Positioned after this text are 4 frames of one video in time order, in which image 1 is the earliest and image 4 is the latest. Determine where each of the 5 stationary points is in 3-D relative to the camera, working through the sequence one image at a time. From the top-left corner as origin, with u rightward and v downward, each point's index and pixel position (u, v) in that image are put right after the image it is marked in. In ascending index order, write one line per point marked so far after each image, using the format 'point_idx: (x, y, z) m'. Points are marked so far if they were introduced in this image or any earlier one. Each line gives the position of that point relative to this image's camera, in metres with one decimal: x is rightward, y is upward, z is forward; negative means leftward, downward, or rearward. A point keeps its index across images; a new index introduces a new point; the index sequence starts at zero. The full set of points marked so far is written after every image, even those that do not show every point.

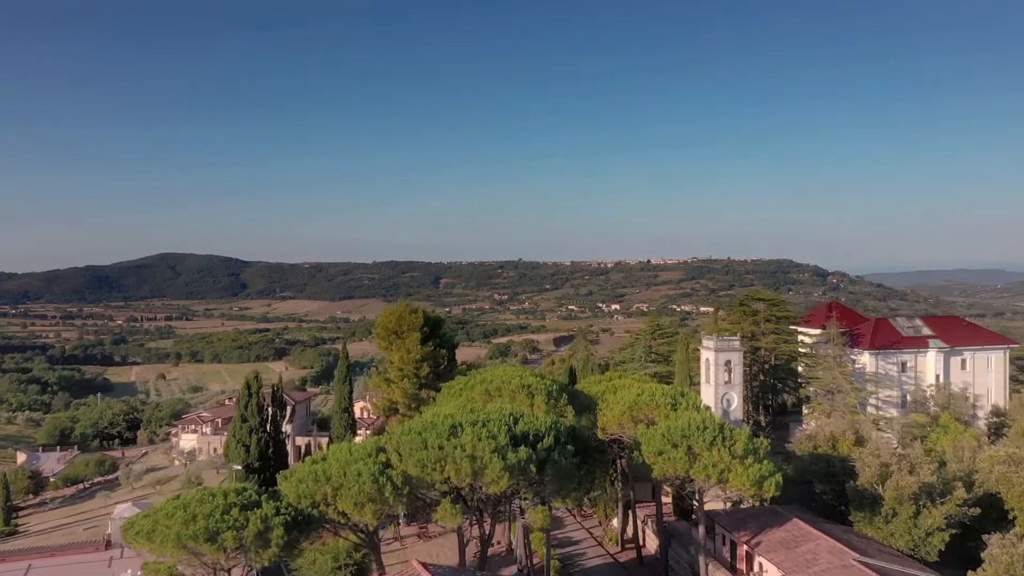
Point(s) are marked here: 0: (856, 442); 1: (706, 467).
0: (+10.2, -4.6, +18.5) m
1: (+4.4, -4.1, +14.1) m
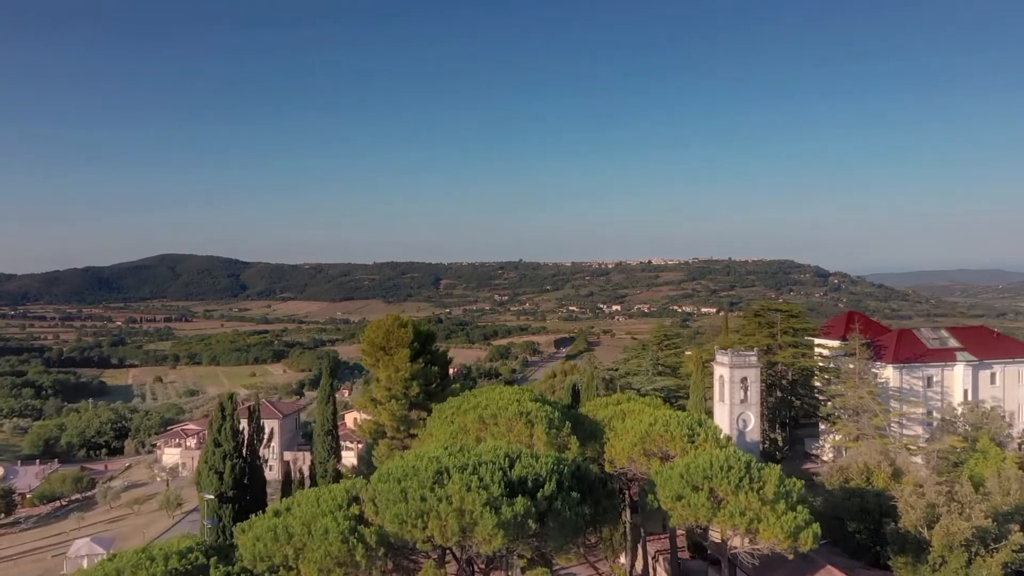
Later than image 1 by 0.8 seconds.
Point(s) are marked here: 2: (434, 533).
0: (+10.1, -5.0, +16.6) m
1: (+4.3, -4.5, +12.2) m
2: (-1.3, -4.1, +10.5) m
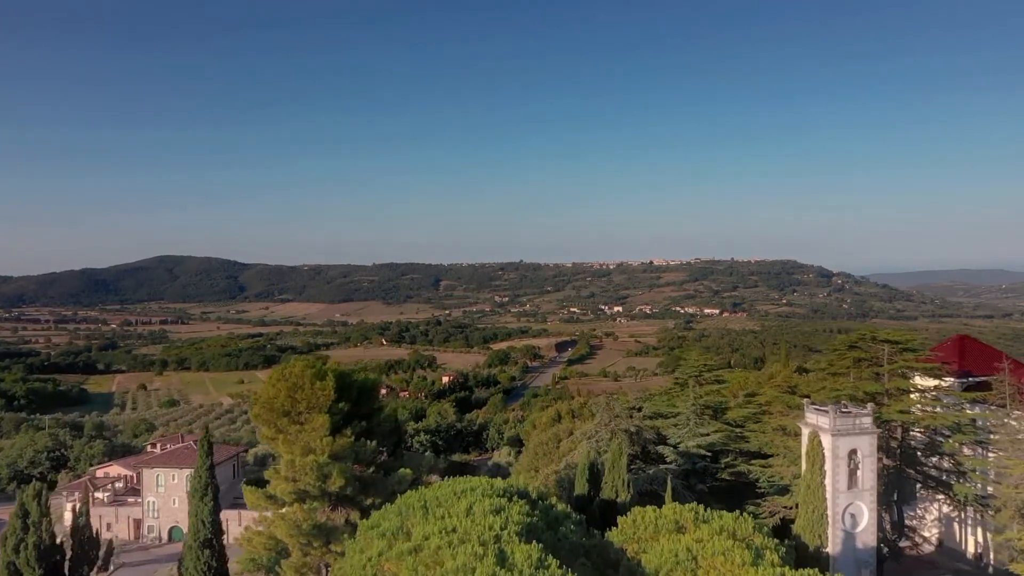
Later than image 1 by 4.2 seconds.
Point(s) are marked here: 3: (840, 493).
0: (+9.7, -5.5, +8.6) m
1: (+3.9, -5.0, +4.3) m
2: (-1.7, -4.7, +2.5) m
3: (+7.7, -4.8, +14.5) m
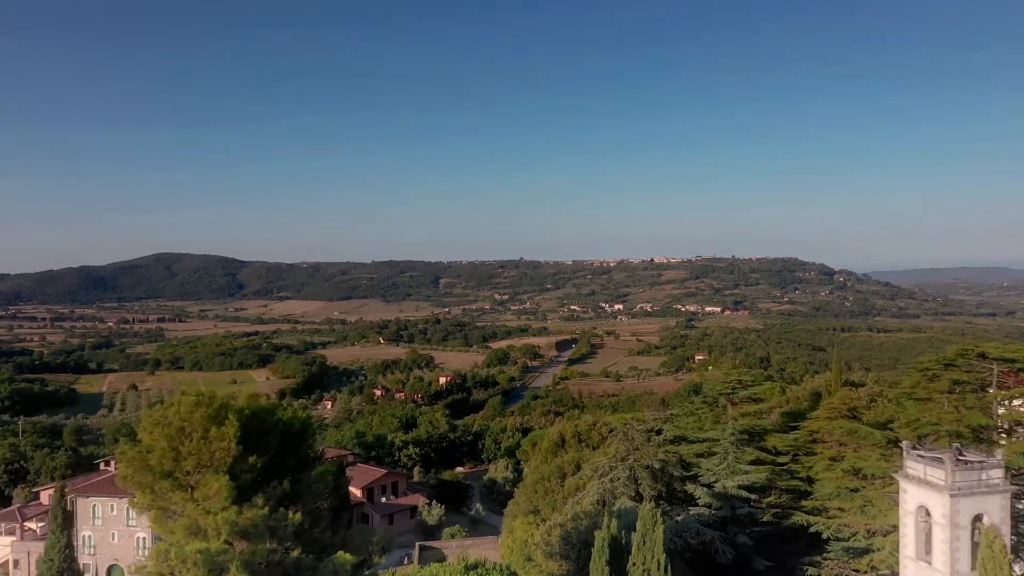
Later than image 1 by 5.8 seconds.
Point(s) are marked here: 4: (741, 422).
0: (+9.6, -5.6, +4.4) m
1: (+3.8, -5.1, 0.0) m
2: (-1.9, -4.7, -1.7) m
3: (+7.5, -4.8, +10.2) m
4: (+7.1, -4.2, +19.1) m
